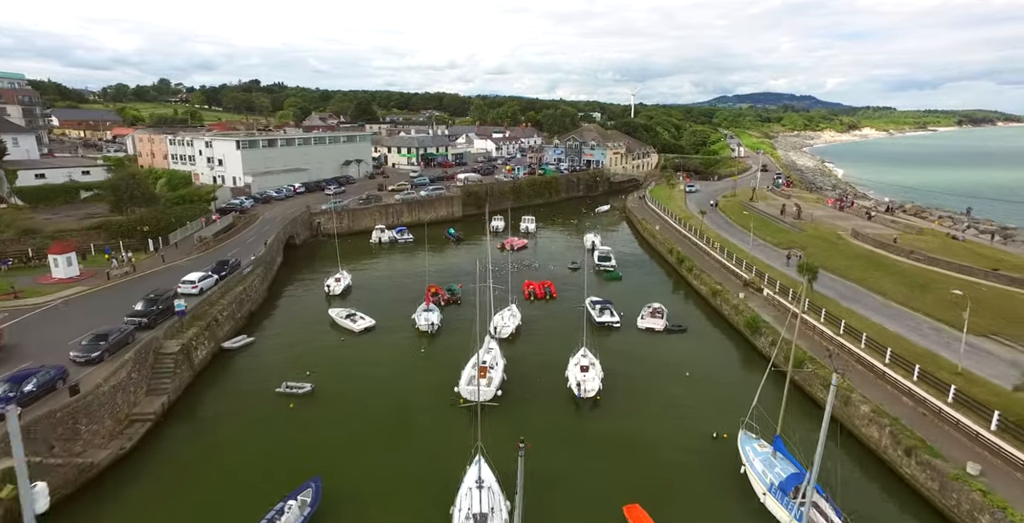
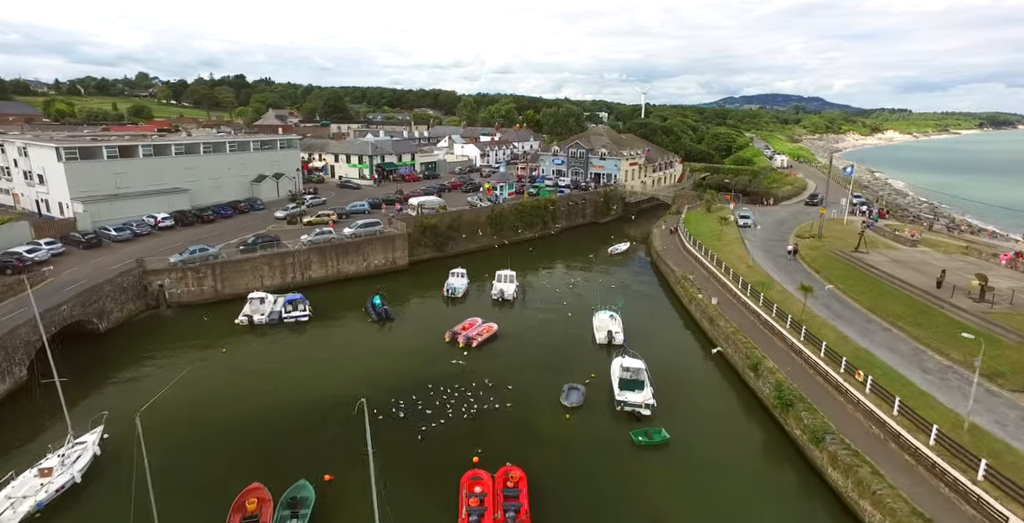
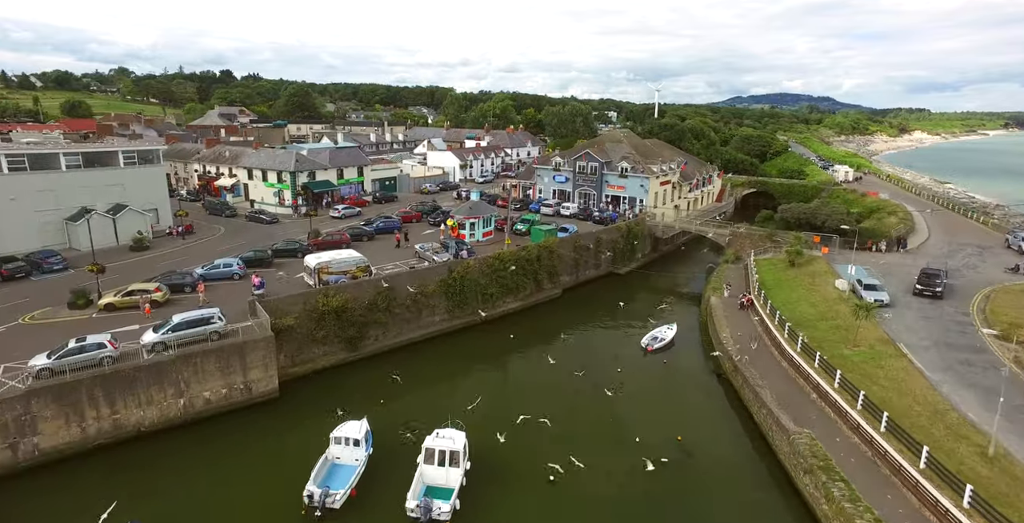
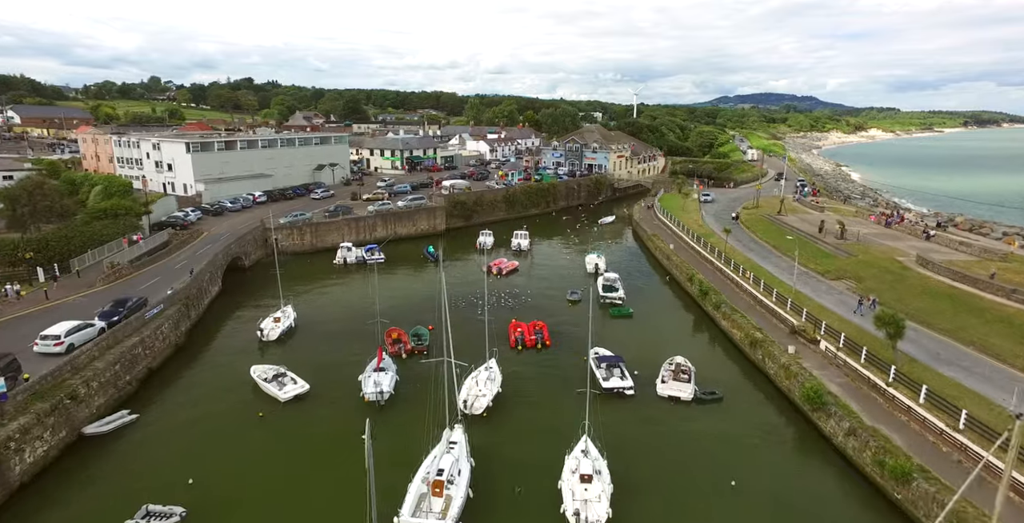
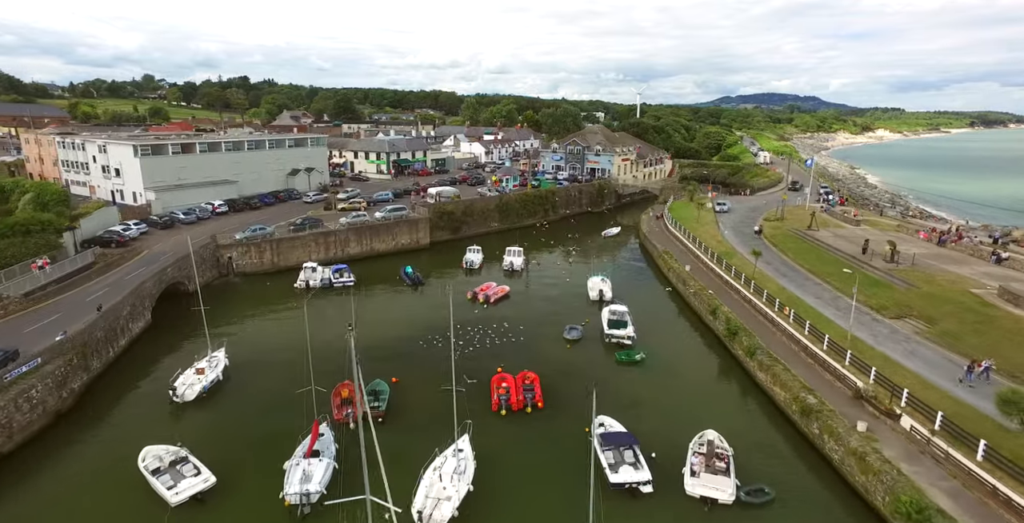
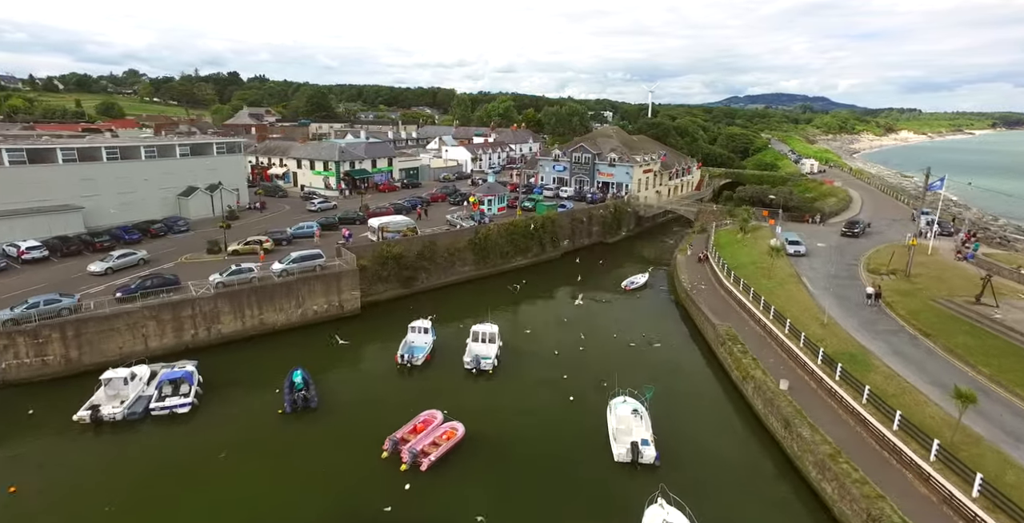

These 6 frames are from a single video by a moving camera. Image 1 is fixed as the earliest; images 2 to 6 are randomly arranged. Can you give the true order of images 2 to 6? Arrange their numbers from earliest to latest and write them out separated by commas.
4, 5, 2, 6, 3
